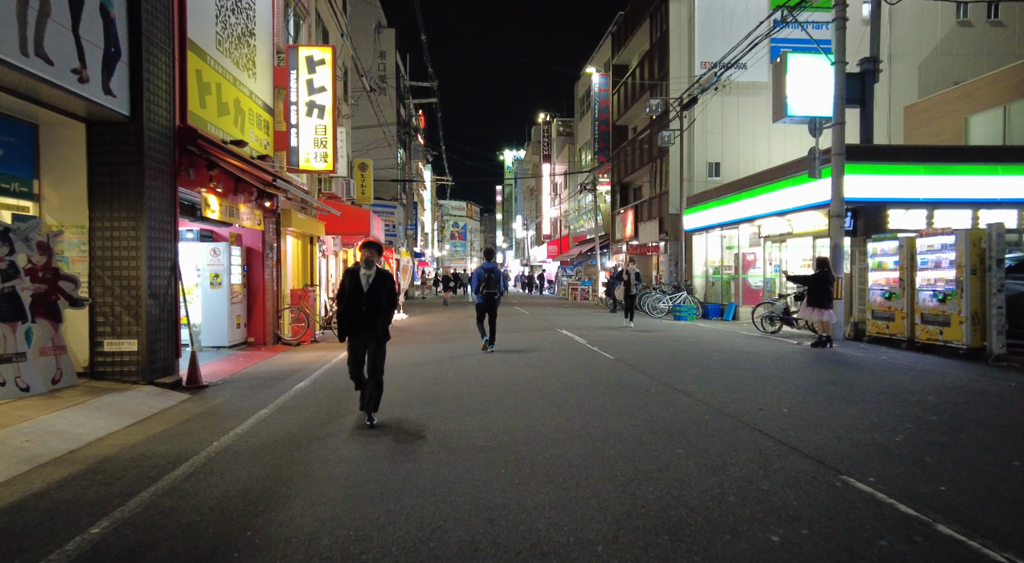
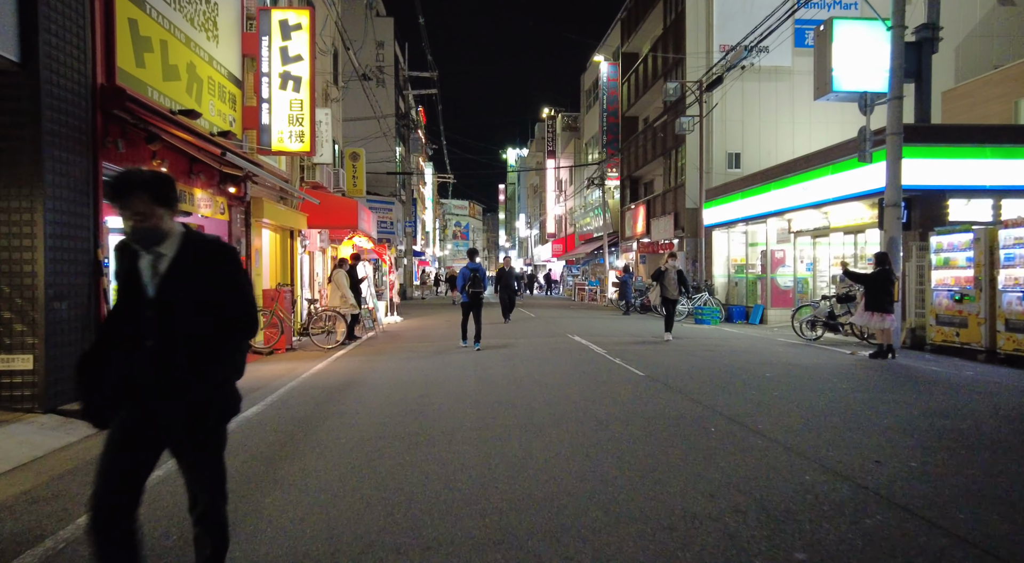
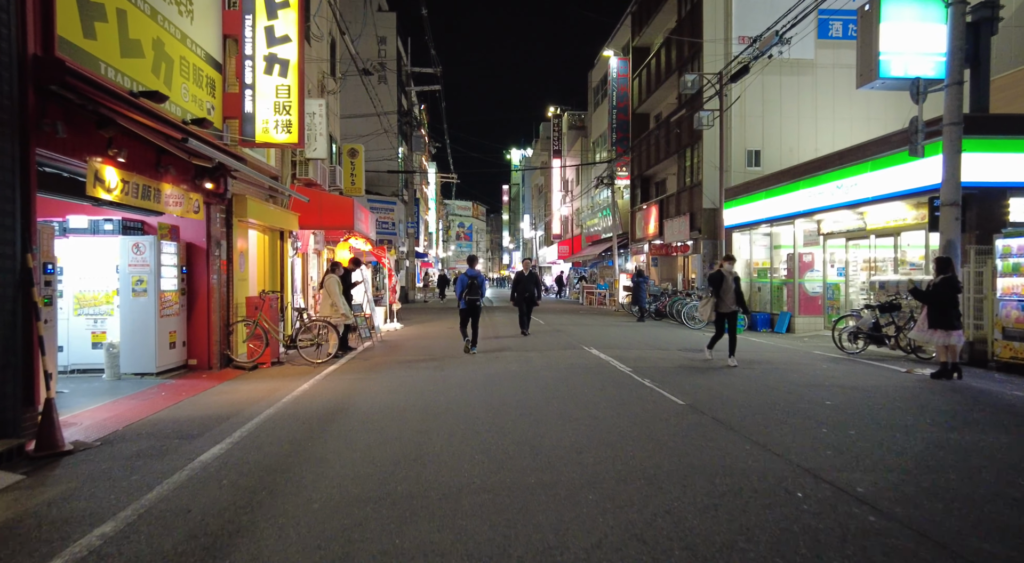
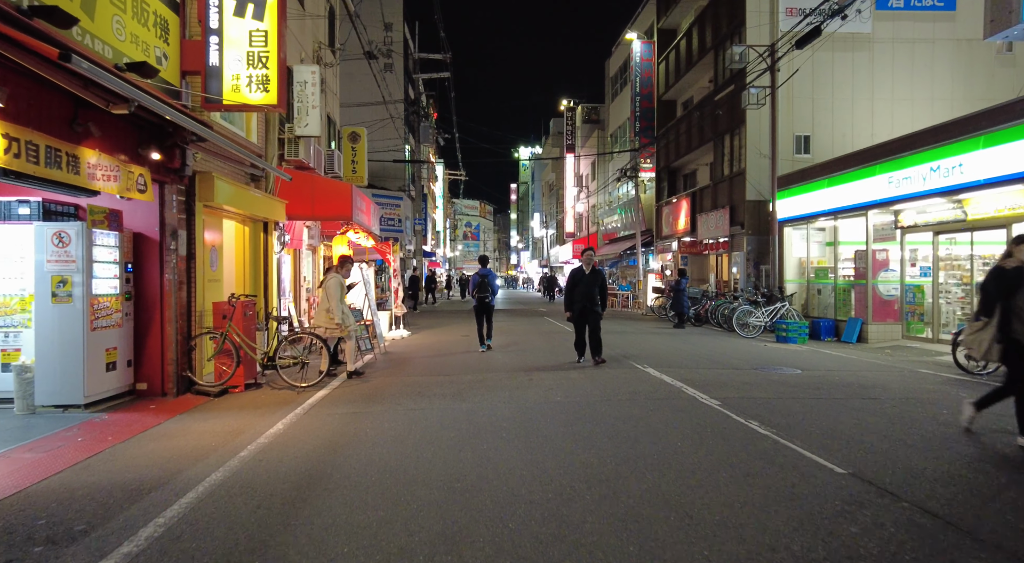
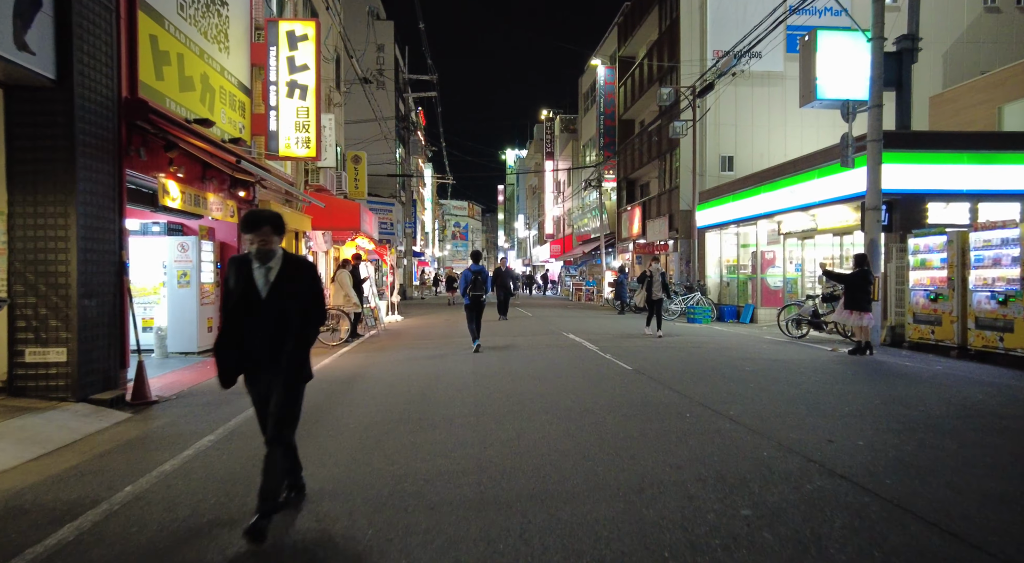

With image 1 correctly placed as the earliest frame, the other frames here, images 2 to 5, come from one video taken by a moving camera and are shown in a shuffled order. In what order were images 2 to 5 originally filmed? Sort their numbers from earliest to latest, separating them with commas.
5, 2, 3, 4
